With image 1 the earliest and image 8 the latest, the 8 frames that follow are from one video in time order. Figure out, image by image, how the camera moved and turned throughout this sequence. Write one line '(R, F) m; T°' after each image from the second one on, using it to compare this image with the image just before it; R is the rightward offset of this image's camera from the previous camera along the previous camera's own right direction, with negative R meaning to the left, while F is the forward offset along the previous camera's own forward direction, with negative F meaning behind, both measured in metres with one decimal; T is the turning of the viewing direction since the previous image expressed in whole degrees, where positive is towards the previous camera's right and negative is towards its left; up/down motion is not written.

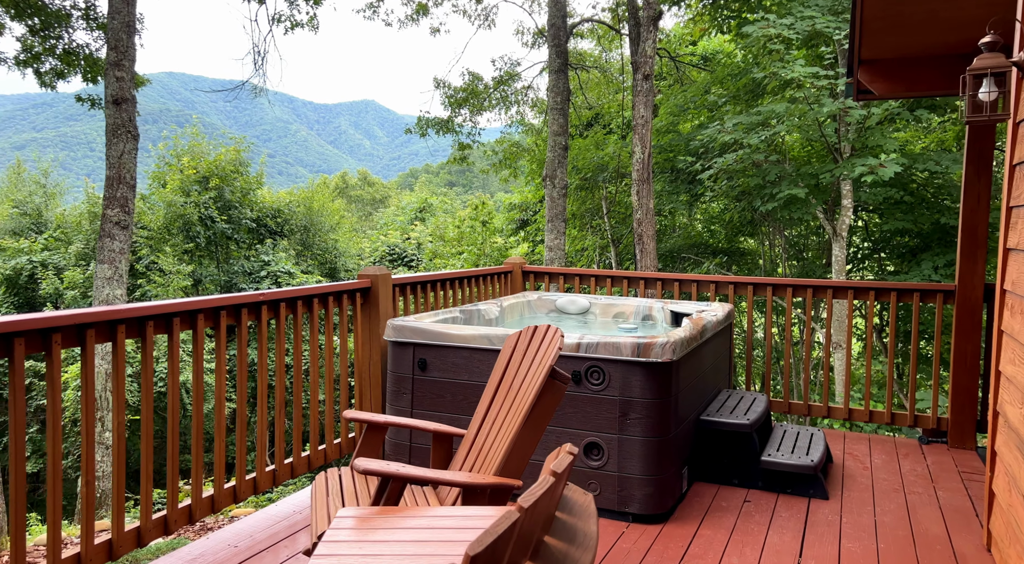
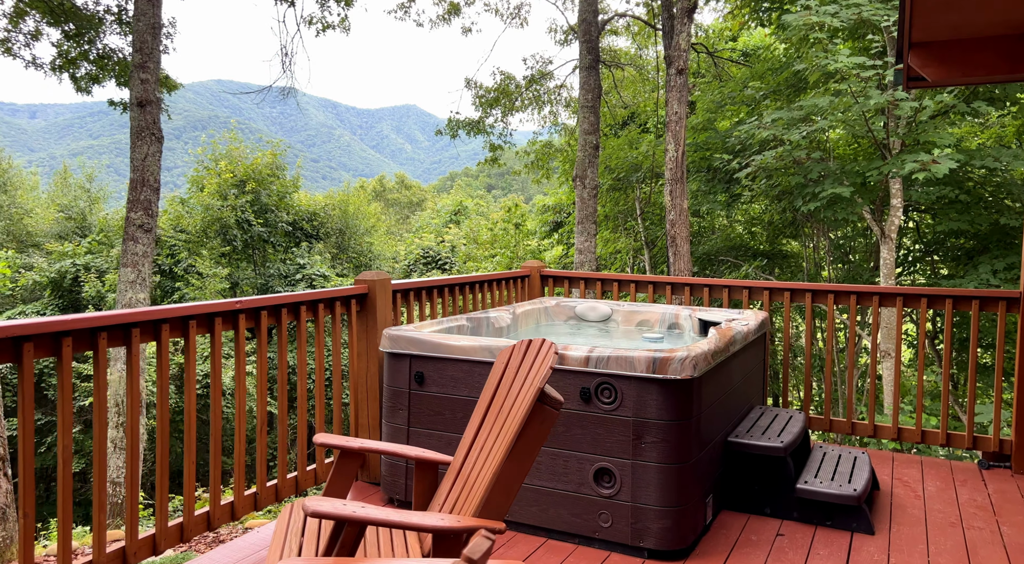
(+0.1, +0.3) m; -3°
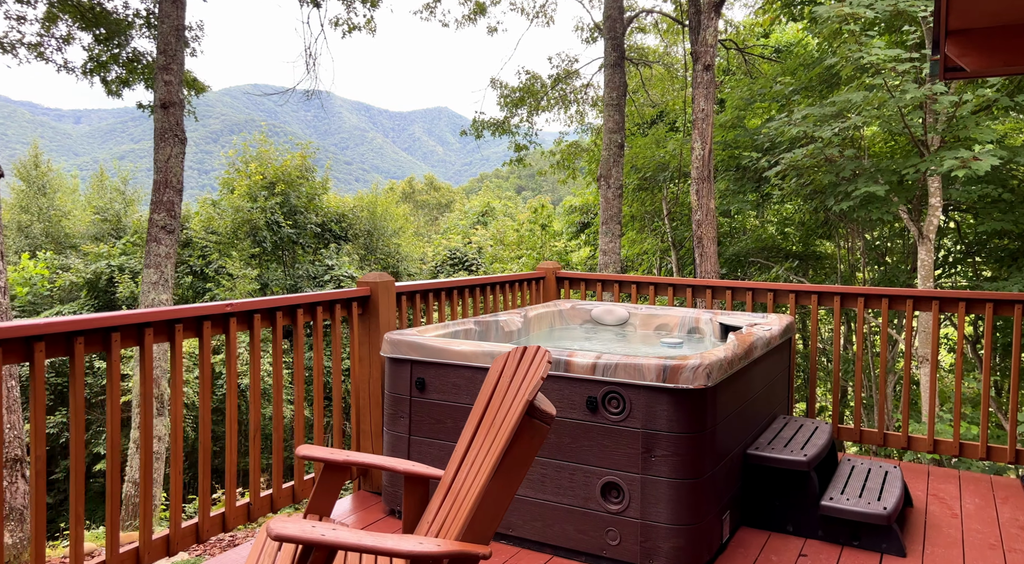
(+0.1, +0.2) m; -2°
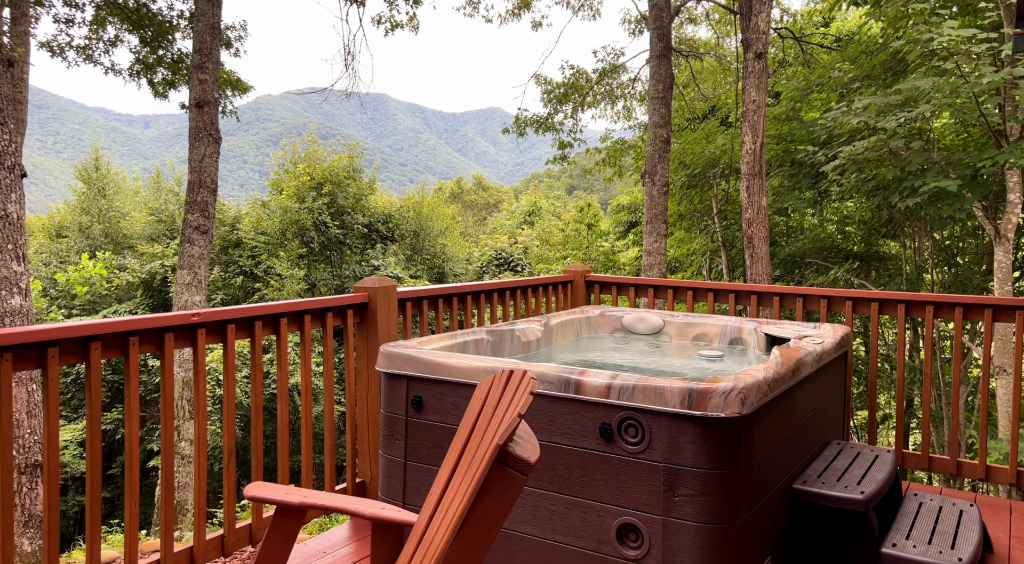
(+0.2, +0.4) m; -4°
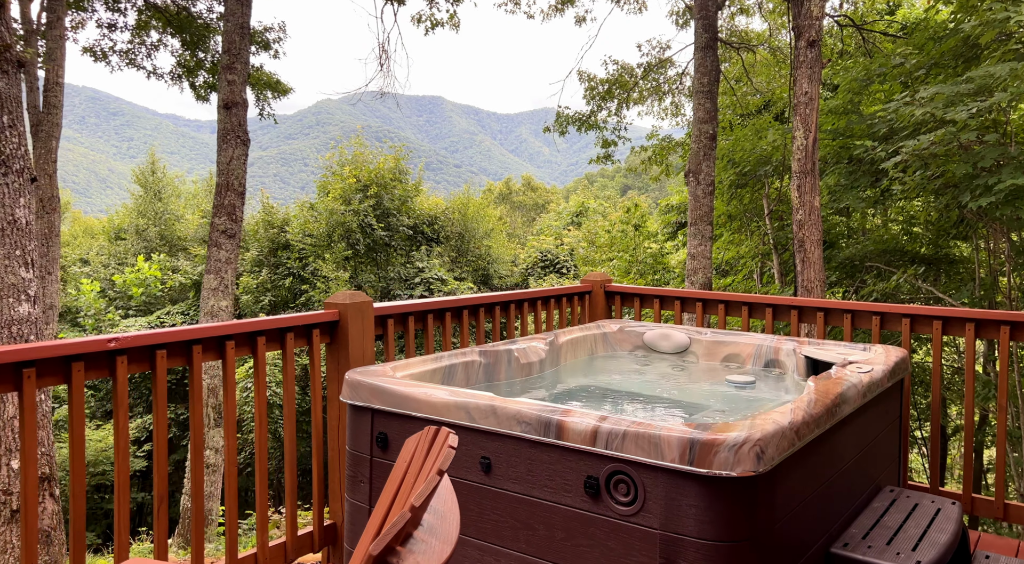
(+0.2, +0.4) m; -4°
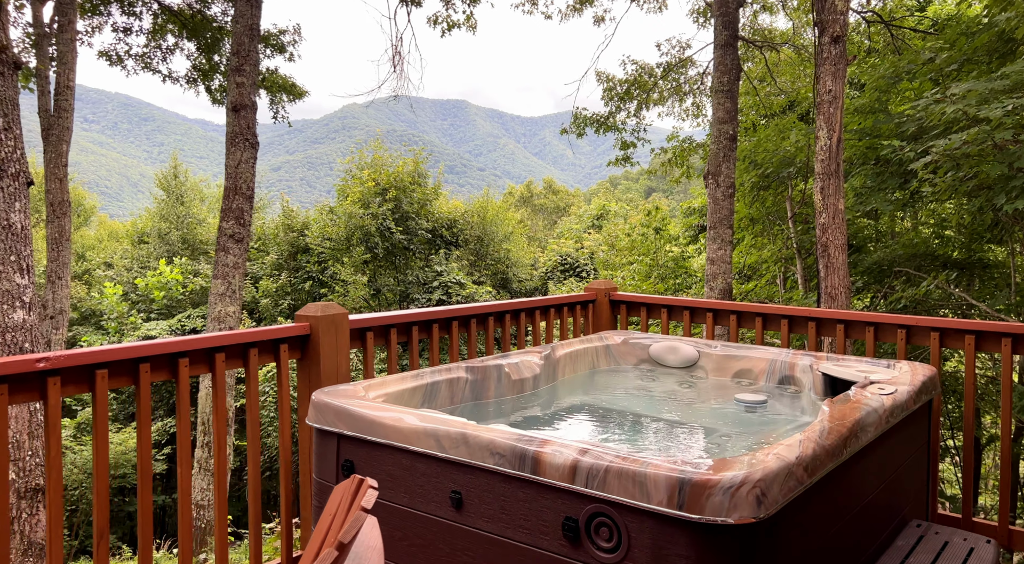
(+0.1, +0.2) m; -2°
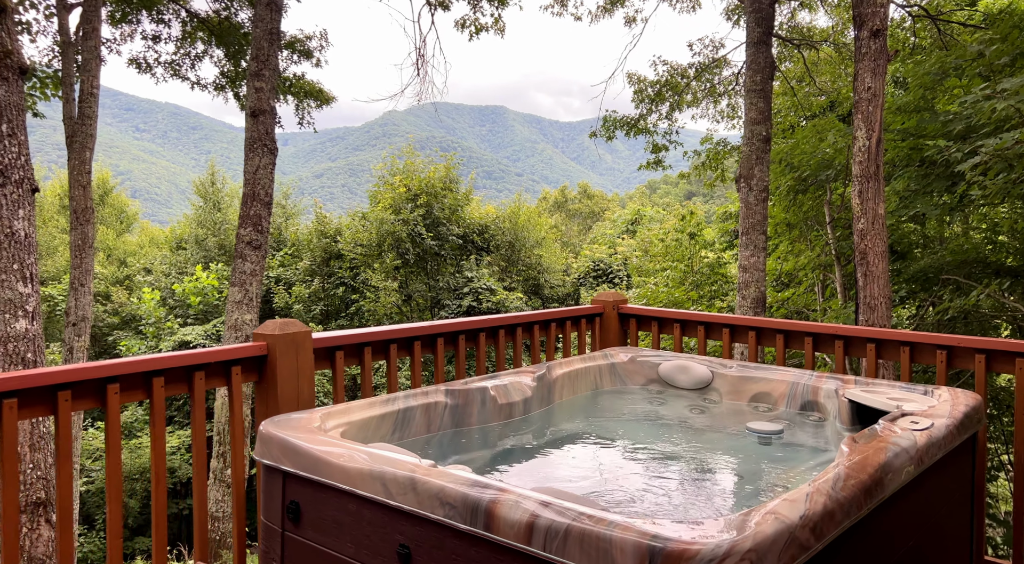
(+0.2, +0.3) m; -3°
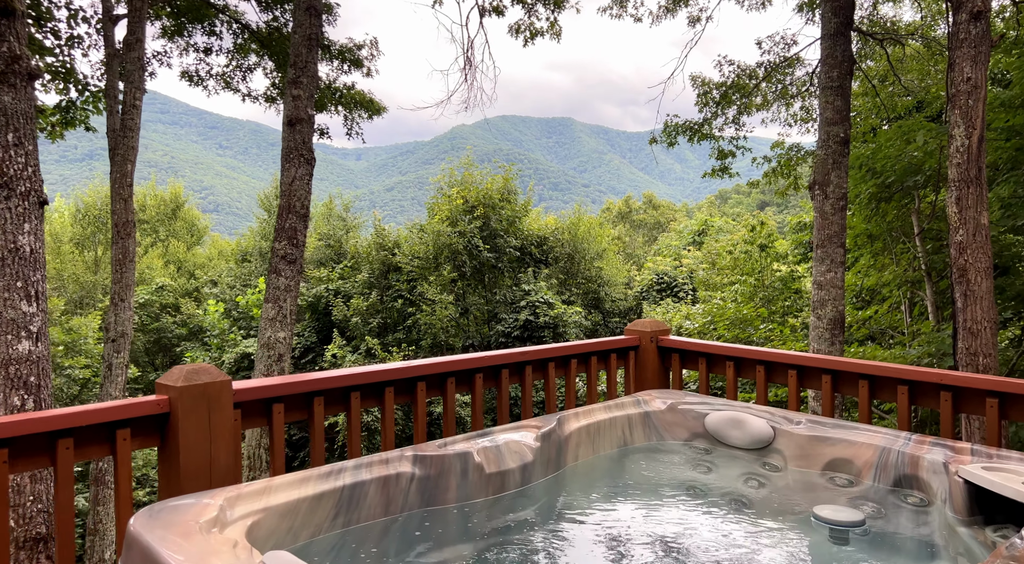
(+0.2, +0.6) m; -5°
